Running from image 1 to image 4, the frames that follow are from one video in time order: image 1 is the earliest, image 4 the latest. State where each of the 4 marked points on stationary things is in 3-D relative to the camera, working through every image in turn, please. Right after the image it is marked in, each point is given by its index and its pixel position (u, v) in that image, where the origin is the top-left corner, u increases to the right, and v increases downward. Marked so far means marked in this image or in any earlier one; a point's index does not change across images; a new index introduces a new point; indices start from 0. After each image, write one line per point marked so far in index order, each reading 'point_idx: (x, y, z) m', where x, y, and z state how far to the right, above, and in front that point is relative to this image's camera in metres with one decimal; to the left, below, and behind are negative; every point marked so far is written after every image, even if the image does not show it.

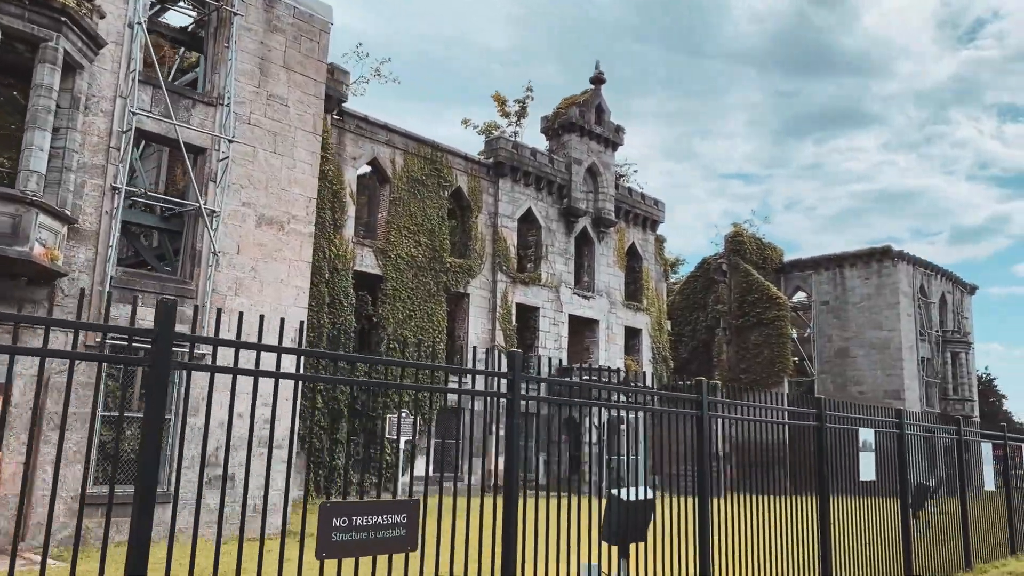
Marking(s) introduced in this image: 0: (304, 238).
0: (-3.3, +0.8, +13.1) m
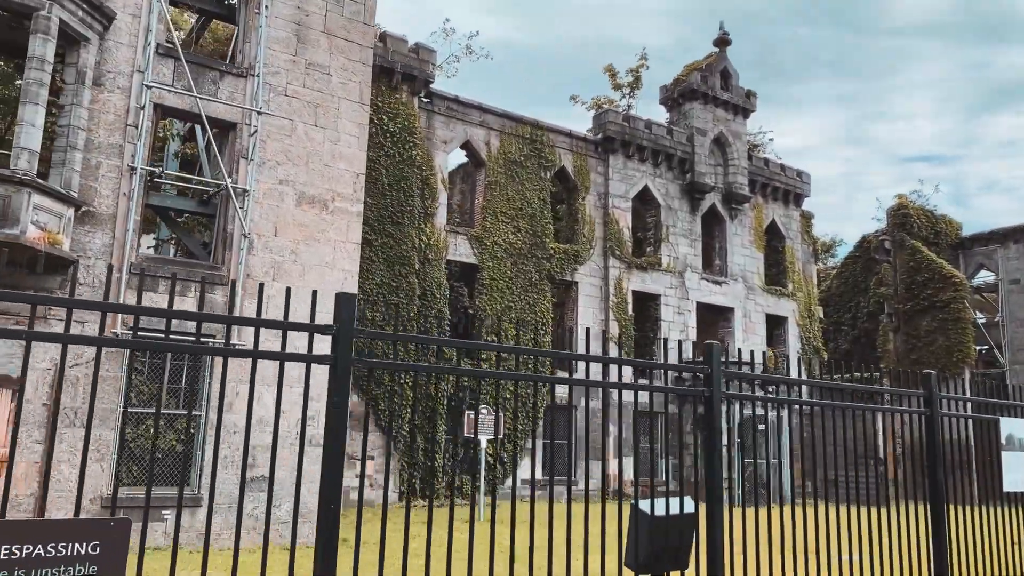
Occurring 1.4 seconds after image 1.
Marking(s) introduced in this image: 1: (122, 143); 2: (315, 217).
0: (-2.3, +1.0, +11.9) m
1: (-4.9, +1.8, +10.2) m
2: (-2.8, +1.0, +11.6) m
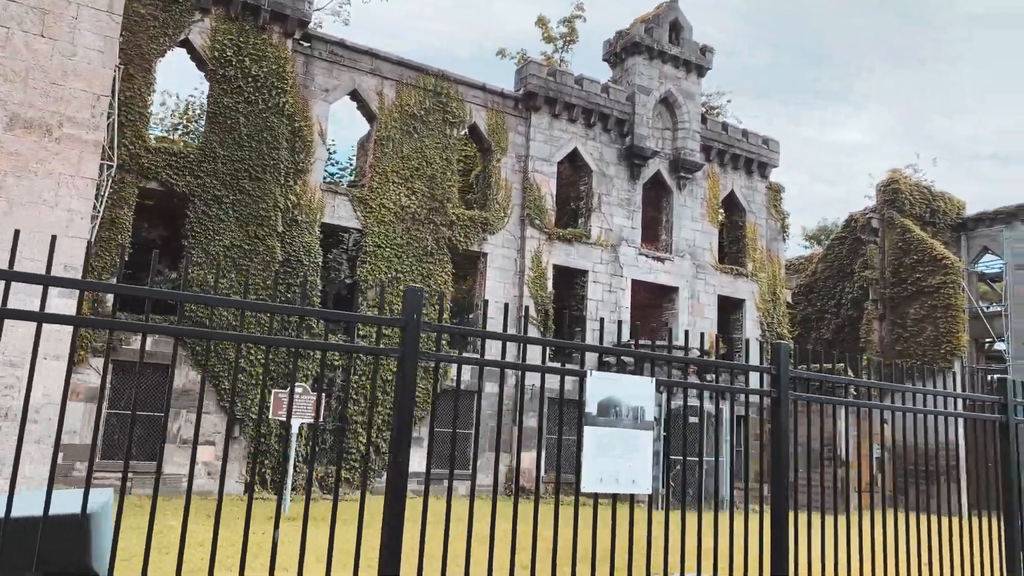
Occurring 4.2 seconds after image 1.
0: (-5.2, +1.7, +9.9) m
1: (-7.8, +2.5, +8.4) m
2: (-5.7, +1.7, +9.6) m
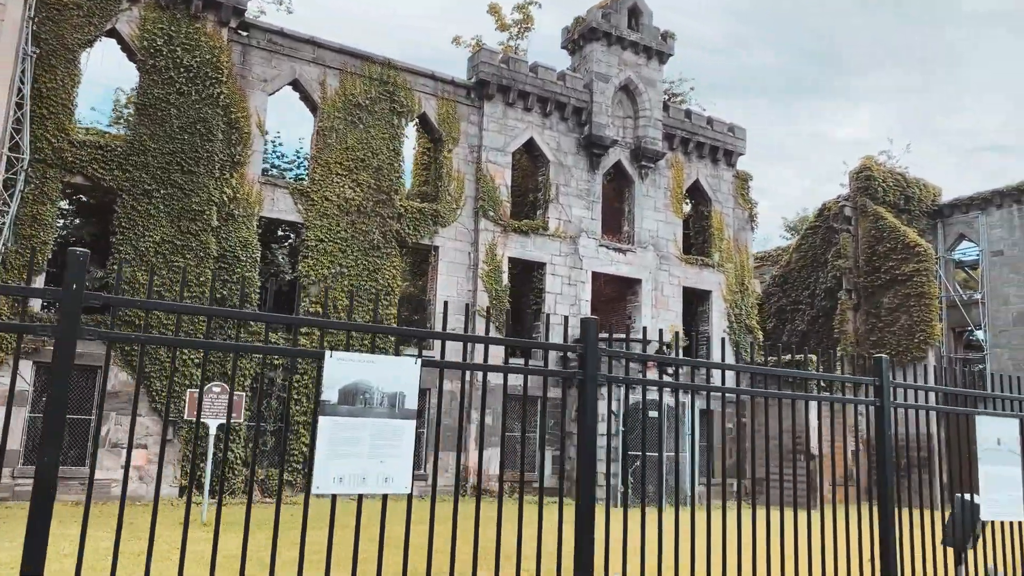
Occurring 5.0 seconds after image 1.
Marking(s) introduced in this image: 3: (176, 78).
0: (-6.2, +1.8, +9.3) m
1: (-8.9, +2.5, +7.8) m
2: (-6.7, +1.7, +9.0) m
3: (-6.4, +4.0, +15.5) m
